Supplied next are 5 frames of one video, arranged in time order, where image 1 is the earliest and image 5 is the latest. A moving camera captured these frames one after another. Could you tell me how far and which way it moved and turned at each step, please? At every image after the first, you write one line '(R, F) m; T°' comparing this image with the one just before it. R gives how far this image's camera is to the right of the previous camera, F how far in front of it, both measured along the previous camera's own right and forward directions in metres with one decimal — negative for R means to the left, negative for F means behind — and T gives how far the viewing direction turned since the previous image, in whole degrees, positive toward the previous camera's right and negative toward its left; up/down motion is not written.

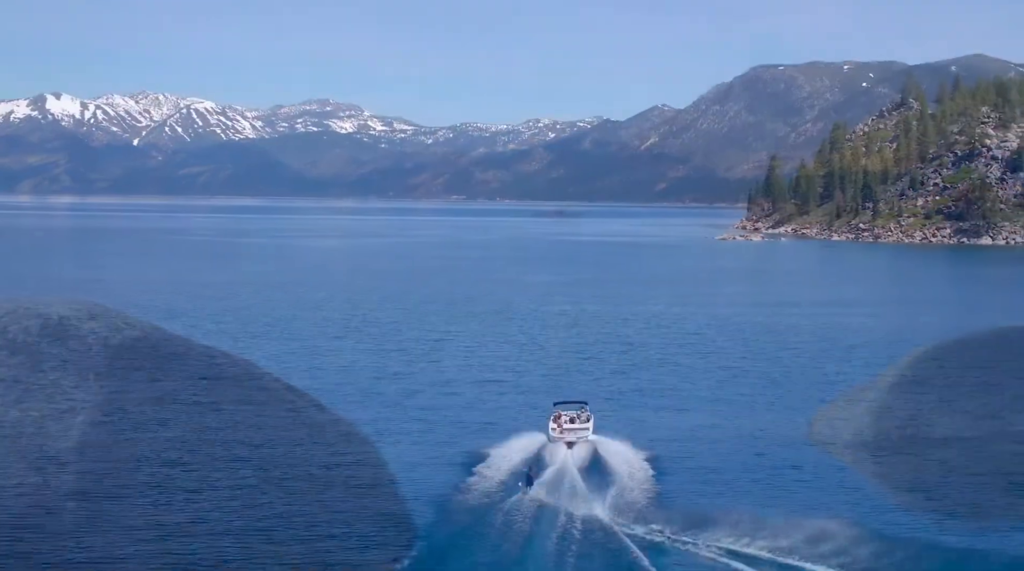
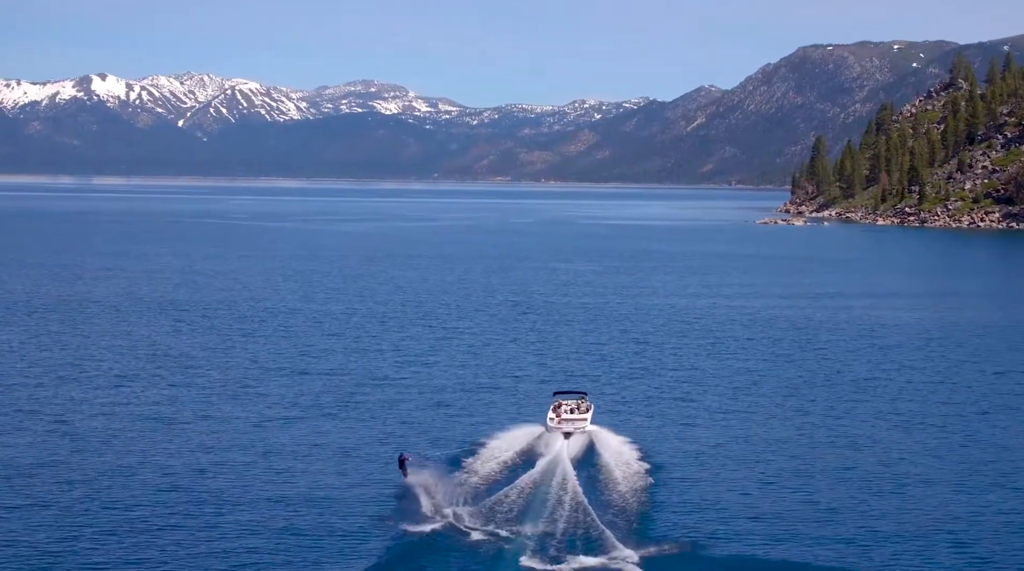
(+1.3, +3.2) m; -2°
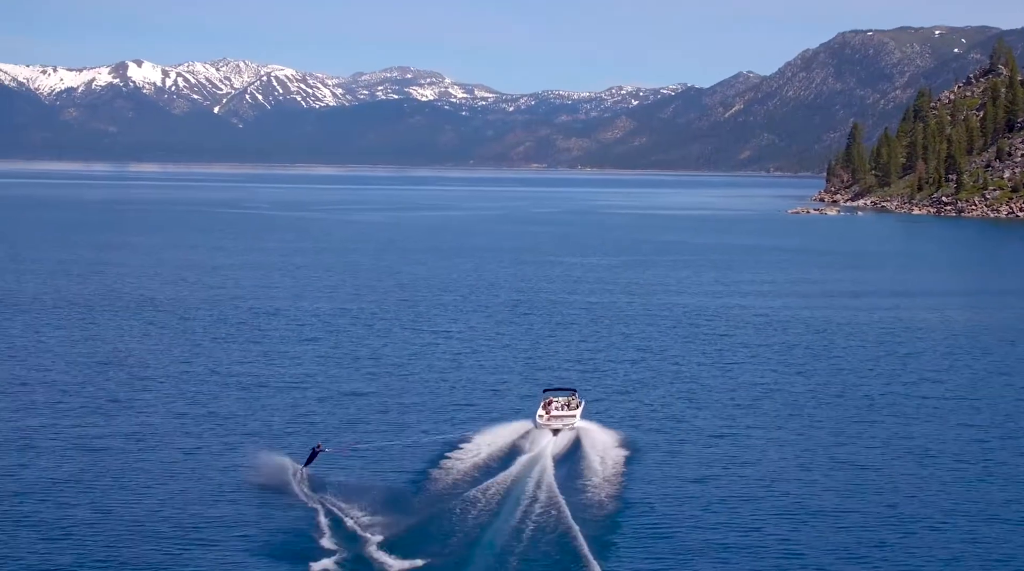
(+1.5, +3.2) m; -2°
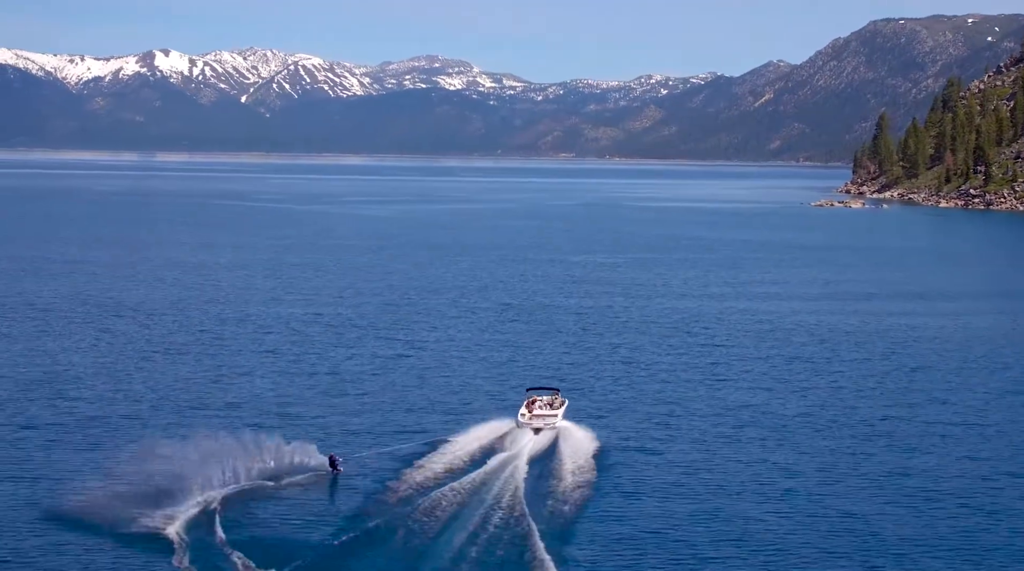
(+1.7, +3.2) m; -1°
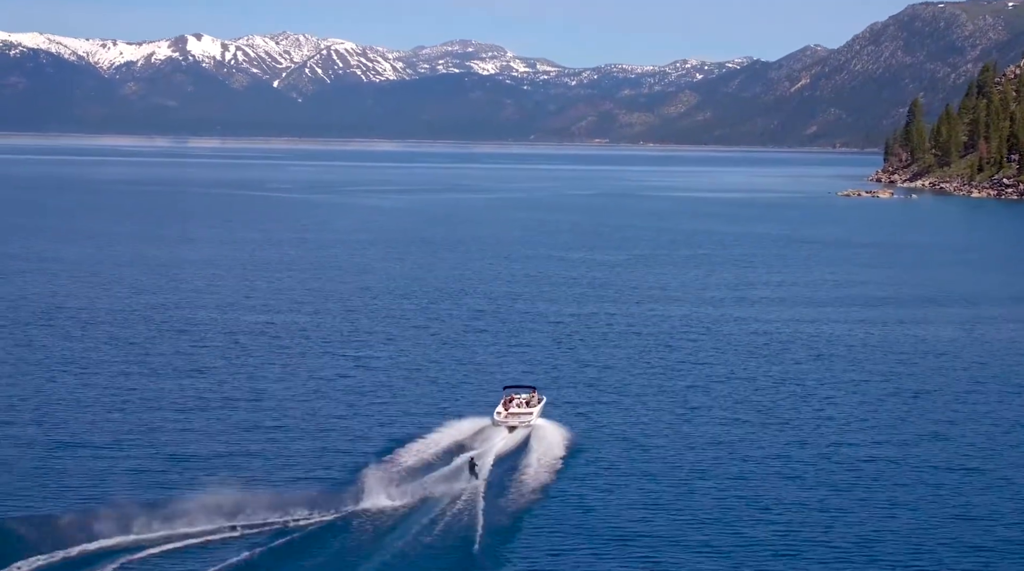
(+2.3, +4.2) m; -2°
